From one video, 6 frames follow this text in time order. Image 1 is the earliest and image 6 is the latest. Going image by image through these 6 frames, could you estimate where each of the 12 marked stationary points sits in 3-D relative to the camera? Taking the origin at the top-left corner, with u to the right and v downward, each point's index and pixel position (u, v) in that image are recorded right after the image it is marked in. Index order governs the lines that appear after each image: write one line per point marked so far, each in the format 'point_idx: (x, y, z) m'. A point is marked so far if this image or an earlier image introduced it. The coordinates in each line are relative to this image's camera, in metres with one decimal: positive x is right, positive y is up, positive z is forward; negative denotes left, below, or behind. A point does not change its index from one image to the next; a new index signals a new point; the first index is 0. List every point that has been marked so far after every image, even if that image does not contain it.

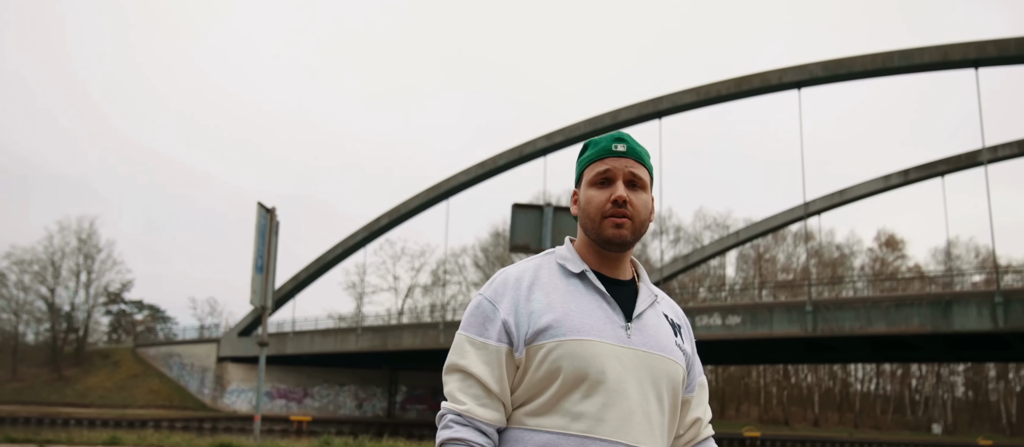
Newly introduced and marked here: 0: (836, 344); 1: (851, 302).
0: (+9.8, -3.6, +19.6) m
1: (+8.9, -2.1, +17.3) m
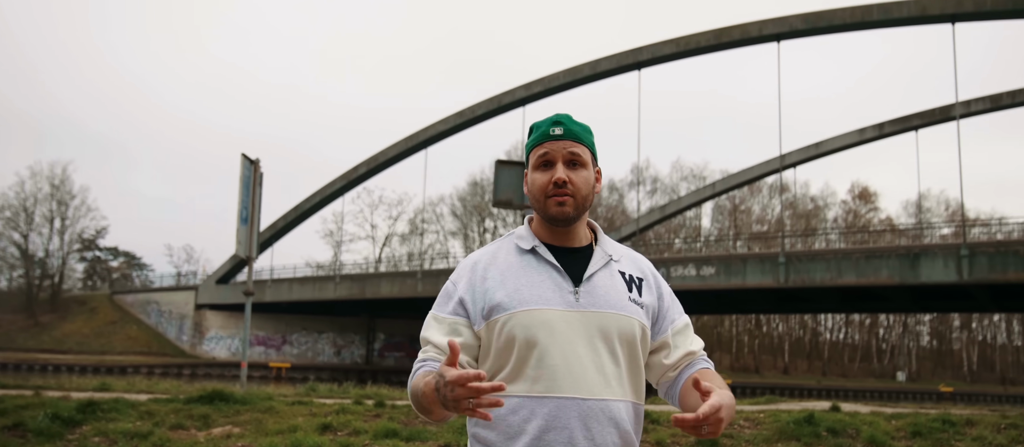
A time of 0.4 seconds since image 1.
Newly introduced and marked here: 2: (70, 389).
0: (+9.2, -2.2, +20.3) m
1: (+8.4, -0.9, +17.9) m
2: (-6.2, -2.3, +9.1) m
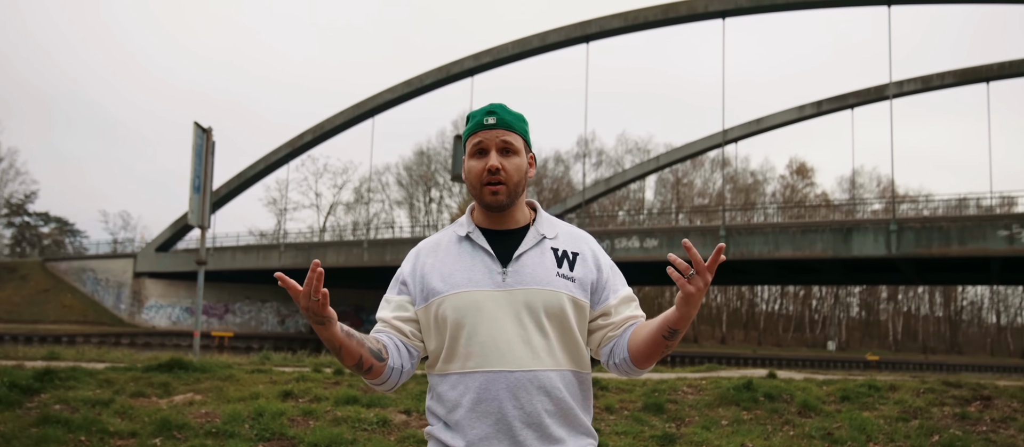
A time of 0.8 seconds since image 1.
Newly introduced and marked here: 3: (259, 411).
0: (+7.7, -1.4, +21.2) m
1: (+7.1, -0.2, +18.7) m
2: (-6.8, -1.9, +8.9) m
3: (-2.8, -2.0, +6.7) m
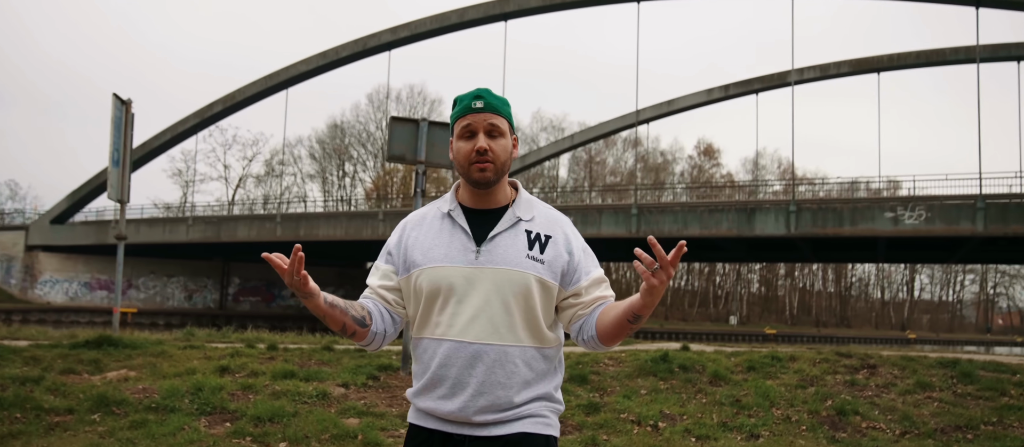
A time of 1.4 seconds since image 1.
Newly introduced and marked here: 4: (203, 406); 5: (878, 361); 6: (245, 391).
0: (+5.3, -0.8, +22.3) m
1: (+5.0, +0.4, +19.7) m
2: (-7.7, -1.4, +8.3) m
3: (-3.4, -1.7, +6.6) m
4: (-3.1, -1.8, +6.3) m
5: (+6.1, -2.3, +10.8) m
6: (-3.1, -1.8, +7.0) m
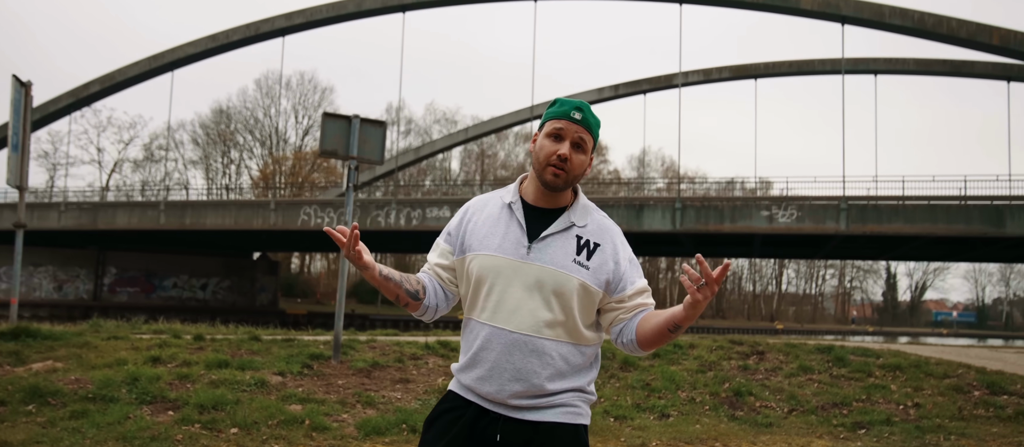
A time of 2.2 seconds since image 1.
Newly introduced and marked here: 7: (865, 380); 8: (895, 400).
0: (+5.0, -0.6, +22.2) m
1: (+4.7, +0.6, +19.6) m
2: (-8.2, -1.3, +8.5) m
3: (-3.9, -1.6, +6.7) m
4: (-3.6, -1.7, +6.3) m
5: (+5.7, -2.2, +10.7) m
6: (-3.6, -1.7, +7.1) m
7: (+8.7, -4.0, +16.2) m
8: (+8.8, -4.1, +14.9) m
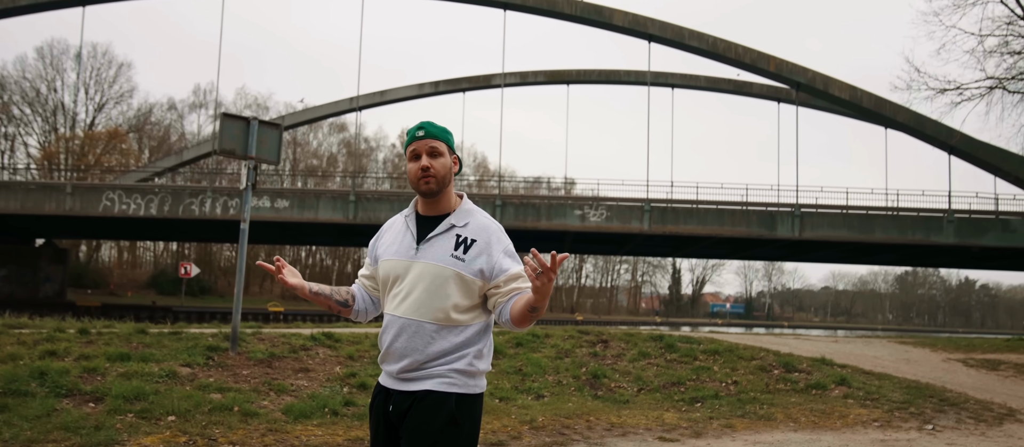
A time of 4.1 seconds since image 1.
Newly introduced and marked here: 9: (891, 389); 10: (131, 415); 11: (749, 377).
0: (+0.3, -0.5, +23.6) m
1: (+0.7, +0.7, +21.0) m
2: (-9.2, -1.1, +7.1) m
3: (-4.7, -1.5, +6.4) m
4: (-4.3, -1.6, +6.1) m
5: (+3.7, -2.2, +12.5) m
6: (-4.5, -1.6, +6.9) m
7: (+5.3, -4.0, +18.7) m
8: (+5.6, -4.2, +17.4) m
9: (+10.5, -4.6, +18.0) m
10: (-3.5, -1.8, +5.9) m
11: (+6.6, -4.3, +17.9) m
